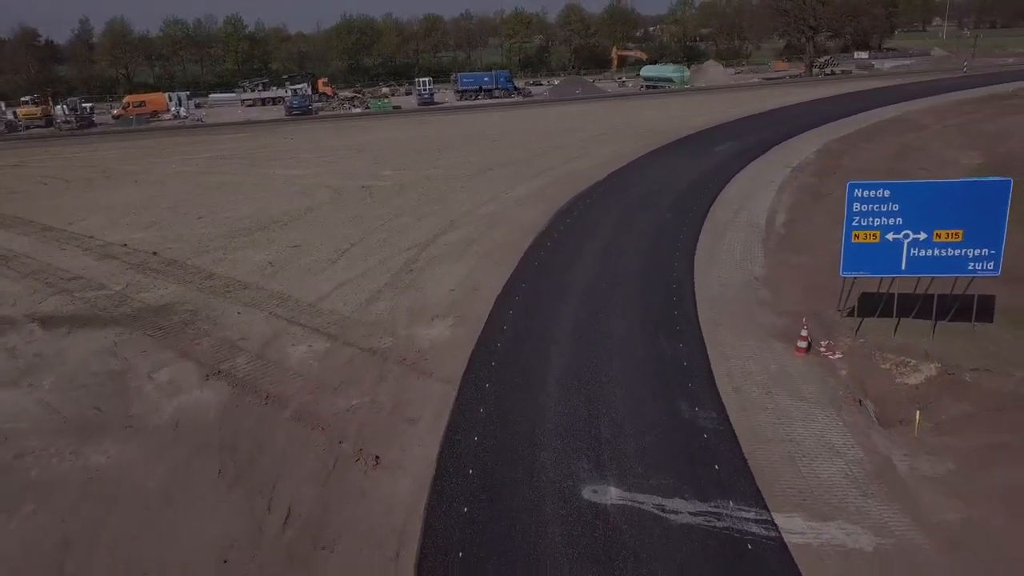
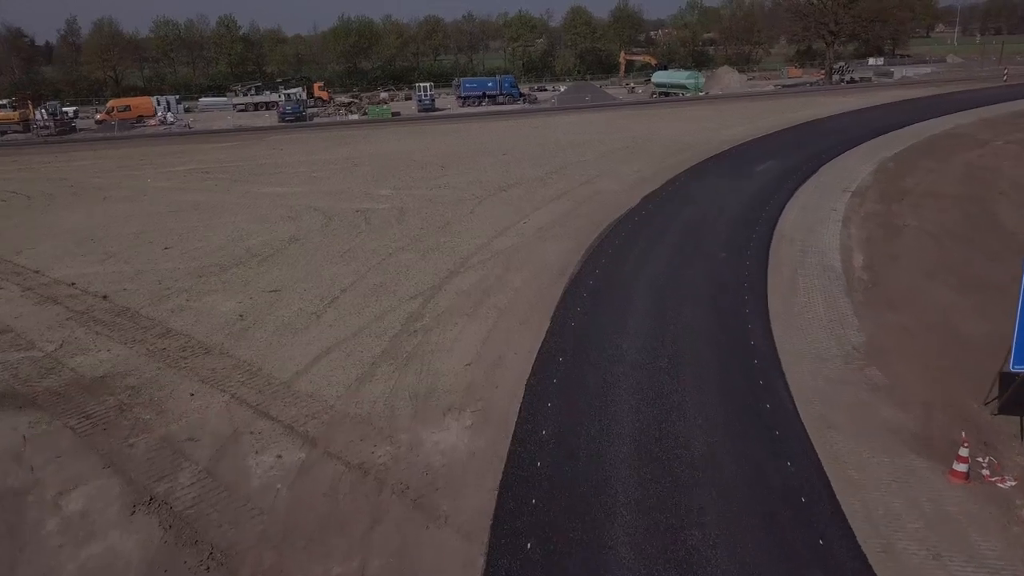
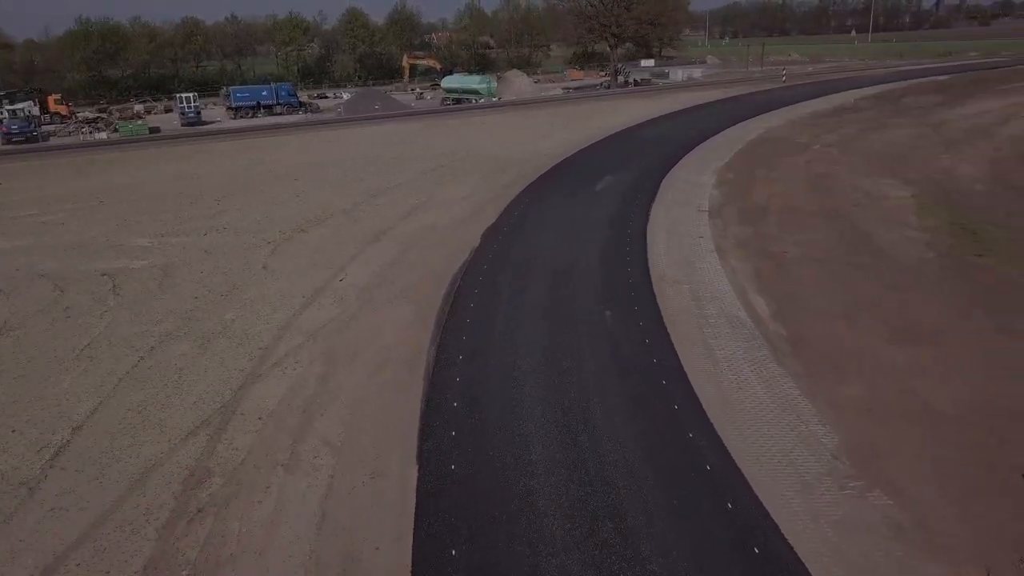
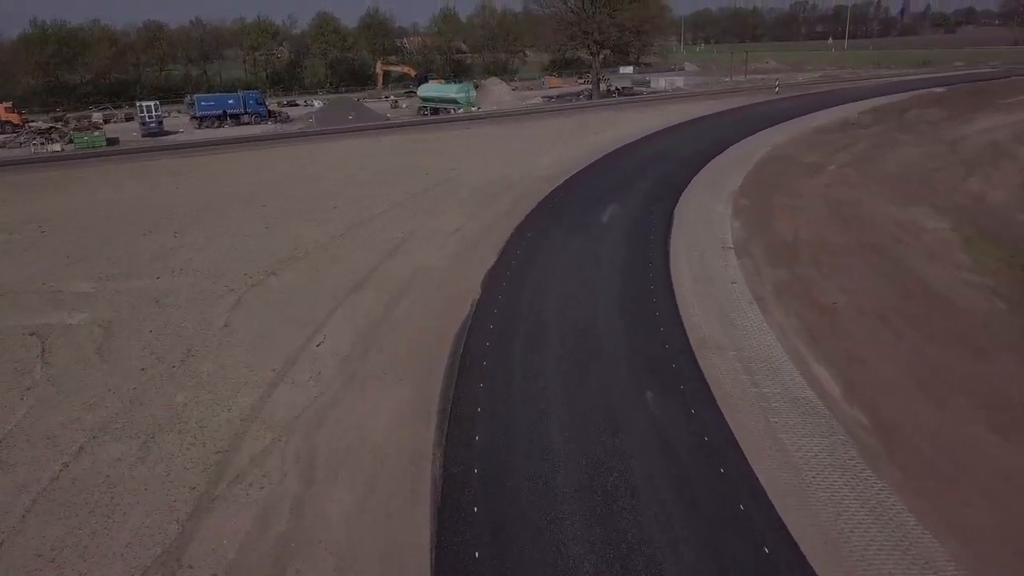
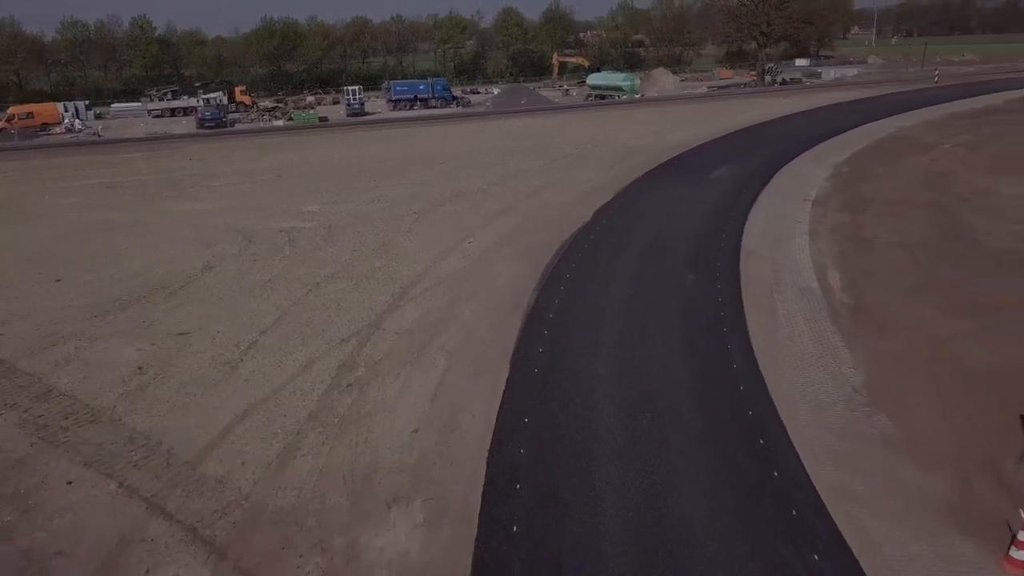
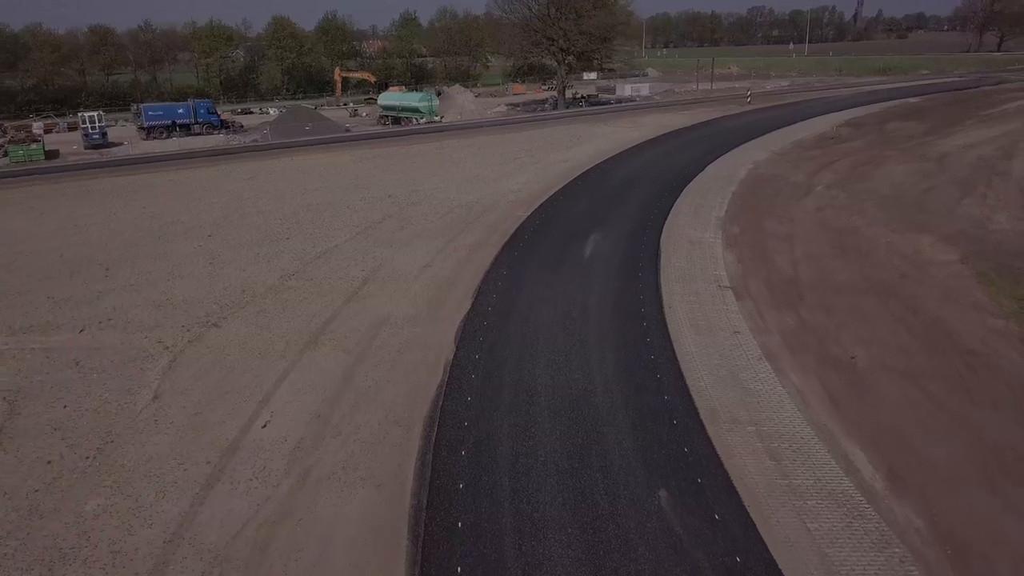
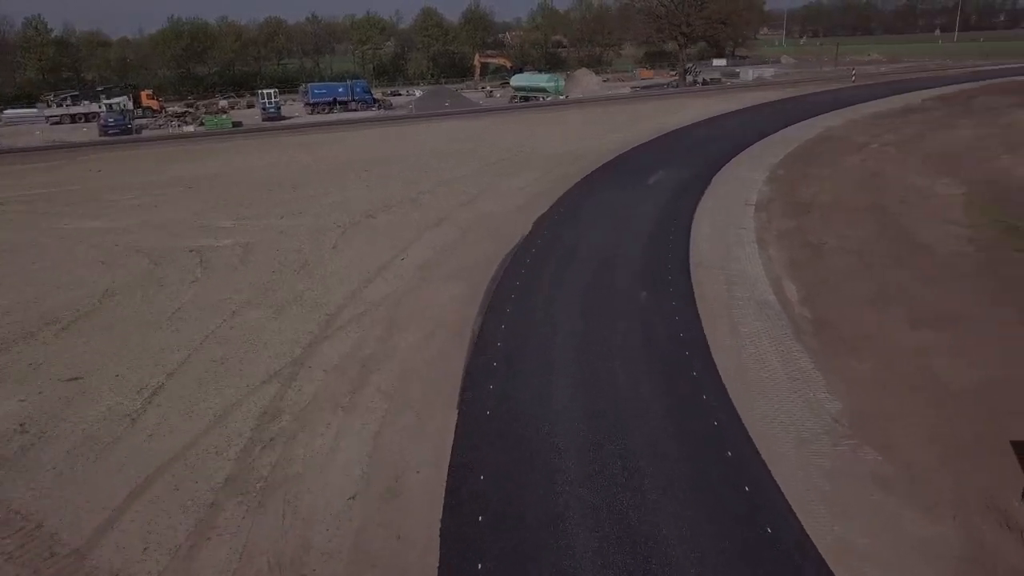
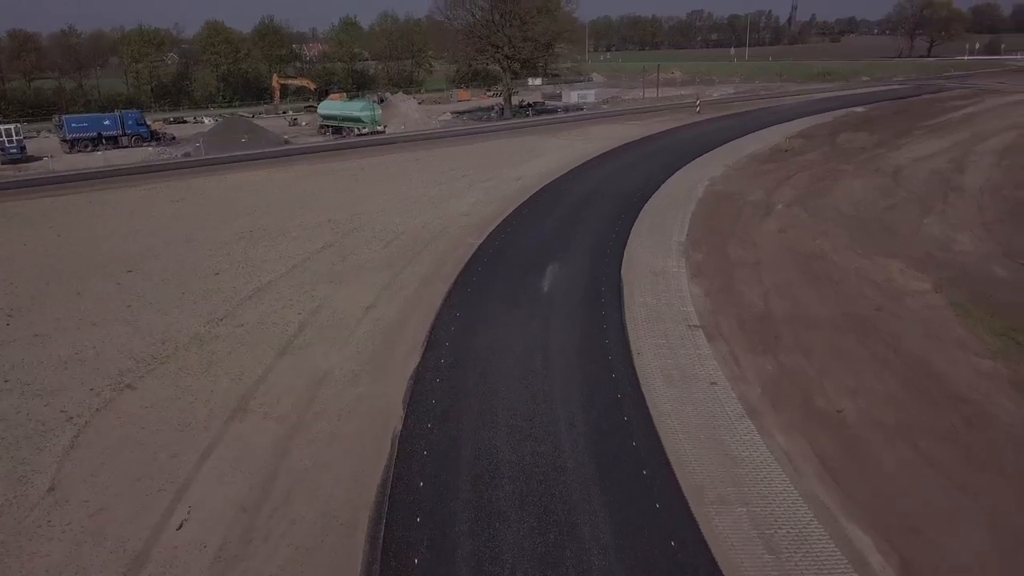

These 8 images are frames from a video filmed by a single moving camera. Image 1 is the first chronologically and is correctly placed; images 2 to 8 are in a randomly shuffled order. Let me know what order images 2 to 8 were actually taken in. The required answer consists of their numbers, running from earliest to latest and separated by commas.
2, 5, 7, 3, 4, 6, 8
